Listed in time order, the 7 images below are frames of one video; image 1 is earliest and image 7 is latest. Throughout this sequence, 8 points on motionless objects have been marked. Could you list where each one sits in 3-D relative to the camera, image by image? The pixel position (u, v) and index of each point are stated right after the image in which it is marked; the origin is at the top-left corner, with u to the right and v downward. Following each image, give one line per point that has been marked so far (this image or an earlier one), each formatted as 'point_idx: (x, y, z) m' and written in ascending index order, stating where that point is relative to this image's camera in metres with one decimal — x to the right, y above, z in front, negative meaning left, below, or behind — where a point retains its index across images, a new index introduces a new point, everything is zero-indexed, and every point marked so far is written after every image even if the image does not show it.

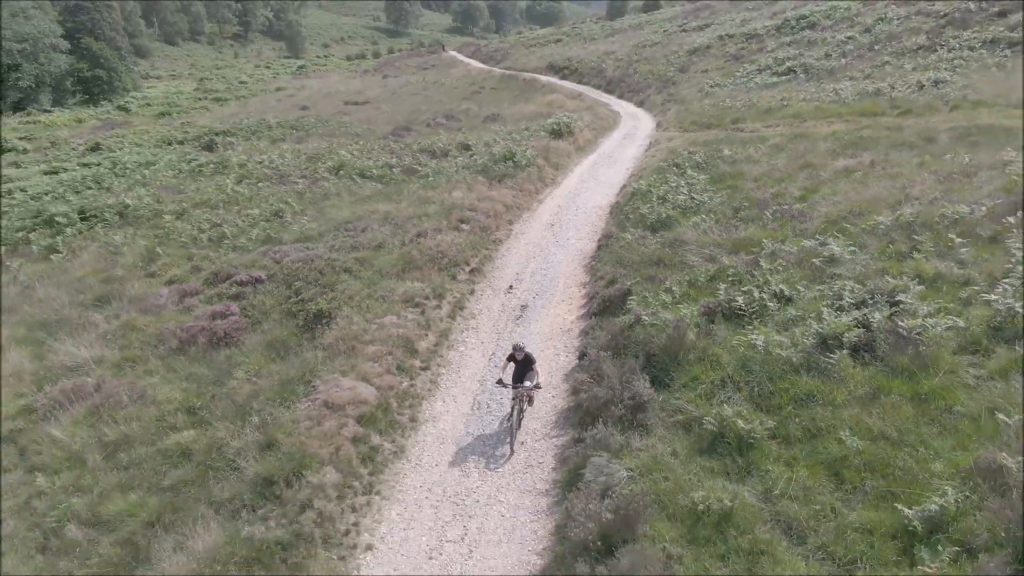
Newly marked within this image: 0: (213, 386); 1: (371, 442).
0: (-4.6, -1.4, +12.3) m
1: (-1.9, -2.0, +10.9) m
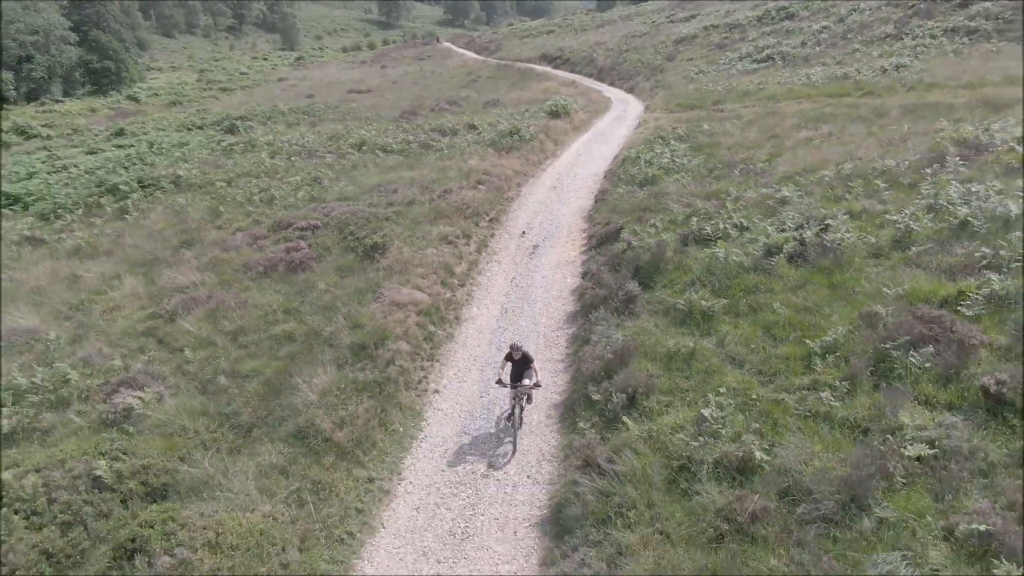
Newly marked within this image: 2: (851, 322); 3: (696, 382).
0: (-4.2, -0.1, +15.7) m
1: (-1.5, -0.7, +14.4) m
2: (+4.9, -0.5, +11.5) m
3: (+2.5, -1.2, +11.0) m
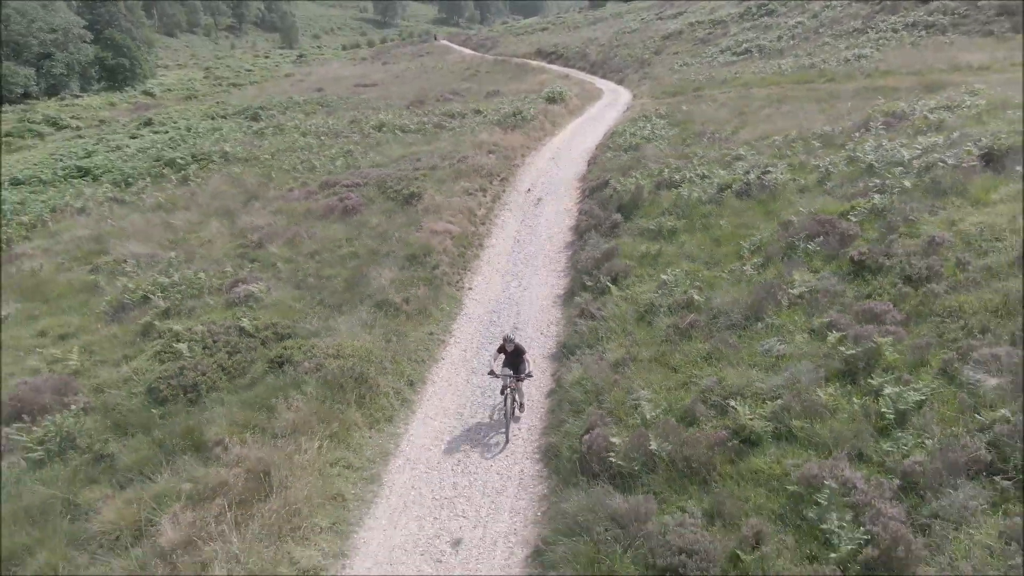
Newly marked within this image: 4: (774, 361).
0: (-3.9, +1.5, +20.0) m
1: (-1.2, +0.9, +18.7) m
2: (+5.2, +1.2, +15.8) m
3: (+2.9, +0.4, +15.3) m
4: (+3.5, -0.9, +10.8) m
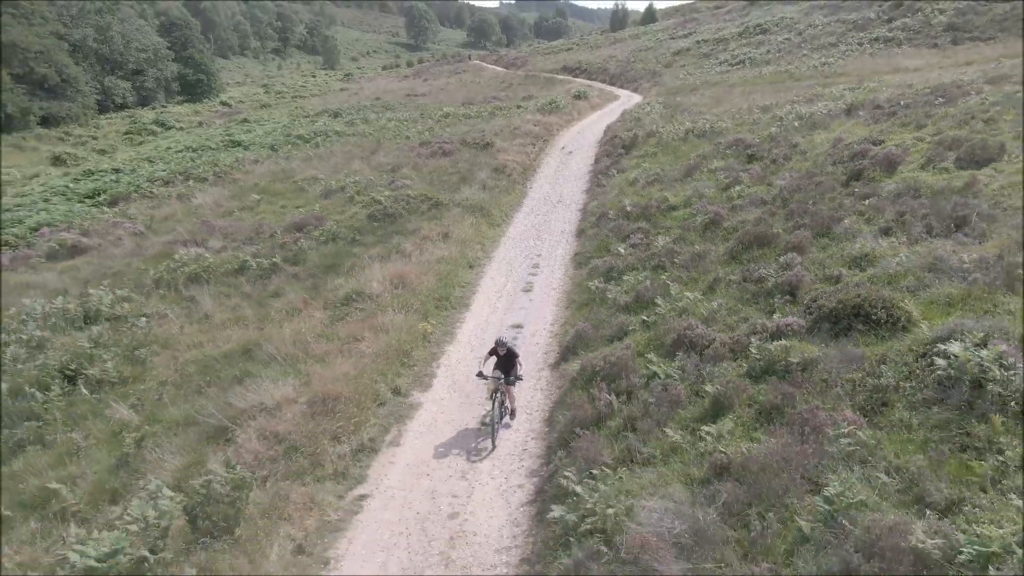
0: (-2.2, +5.0, +31.2) m
1: (+0.5, +4.5, +29.8) m
2: (+6.8, +4.8, +26.8) m
3: (+4.4, +4.1, +26.3) m
4: (+4.9, +2.8, +21.7) m
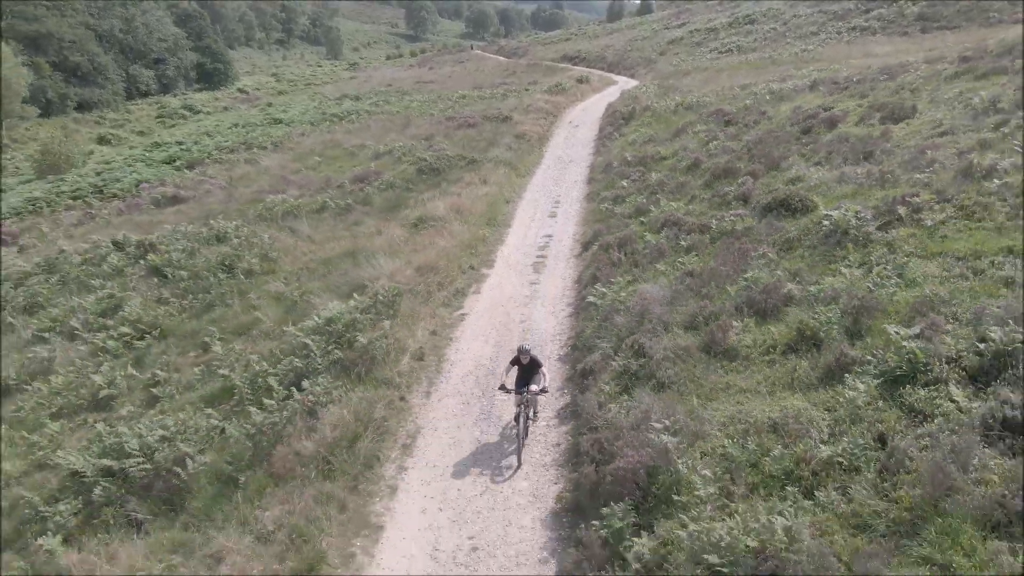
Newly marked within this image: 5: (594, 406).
0: (-1.5, +7.3, +36.7) m
1: (+1.2, +6.7, +35.3) m
2: (+7.6, +7.0, +32.3) m
3: (+5.2, +6.3, +31.8) m
4: (+5.7, +5.0, +27.3) m
5: (+1.1, -1.5, +10.4) m
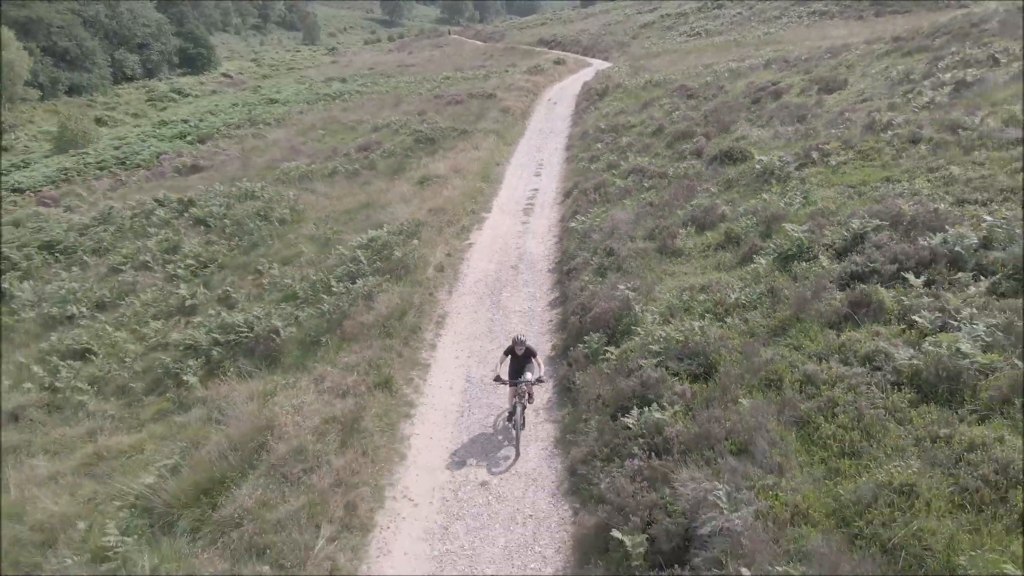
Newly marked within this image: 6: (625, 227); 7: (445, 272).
0: (-2.2, +9.2, +40.3) m
1: (+0.5, +8.7, +39.0) m
2: (+6.9, +9.0, +36.1) m
3: (+4.6, +8.2, +35.6) m
4: (+5.3, +6.9, +31.1) m
5: (+1.2, 0.0, +14.2) m
6: (+2.3, +1.3, +16.3) m
7: (-1.4, +0.3, +16.7) m
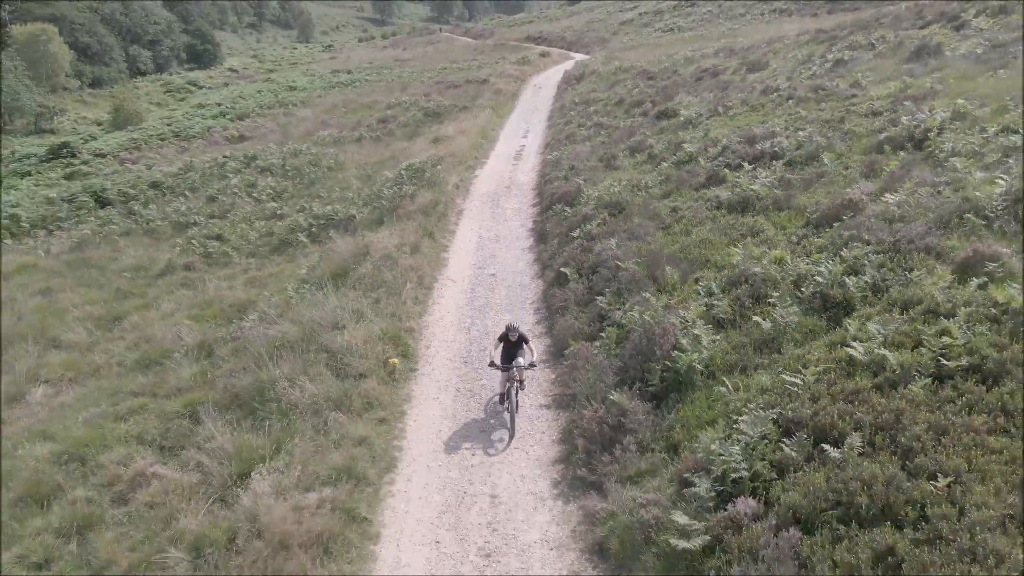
0: (-2.8, +12.0, +47.6) m
1: (0.0, +11.4, +46.3) m
2: (+6.5, +11.7, +43.5) m
3: (+4.1, +11.0, +43.0) m
4: (+4.9, +9.6, +38.5) m
5: (+1.0, +2.7, +21.6) m
6: (+2.2, +4.0, +23.7) m
7: (-1.6, +3.0, +24.1) m
